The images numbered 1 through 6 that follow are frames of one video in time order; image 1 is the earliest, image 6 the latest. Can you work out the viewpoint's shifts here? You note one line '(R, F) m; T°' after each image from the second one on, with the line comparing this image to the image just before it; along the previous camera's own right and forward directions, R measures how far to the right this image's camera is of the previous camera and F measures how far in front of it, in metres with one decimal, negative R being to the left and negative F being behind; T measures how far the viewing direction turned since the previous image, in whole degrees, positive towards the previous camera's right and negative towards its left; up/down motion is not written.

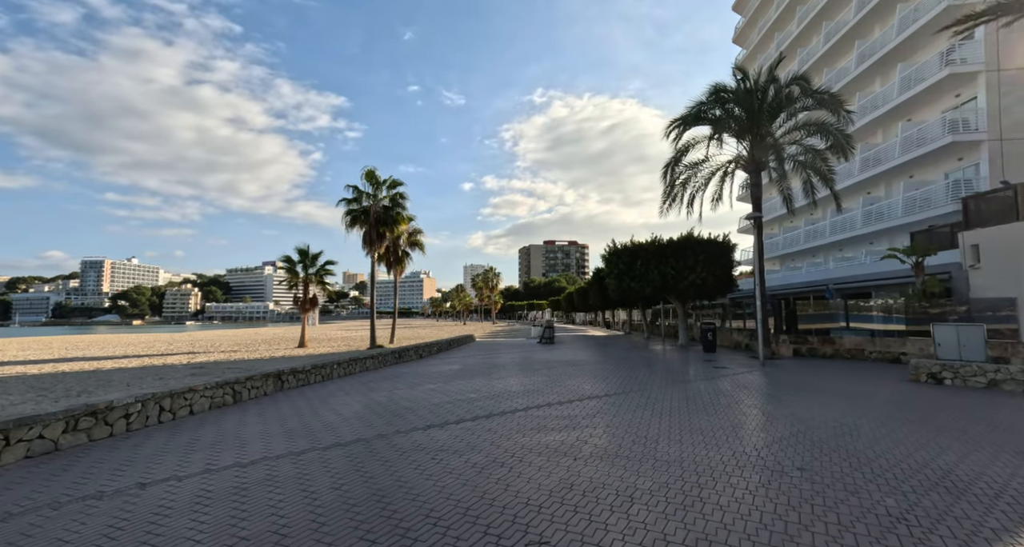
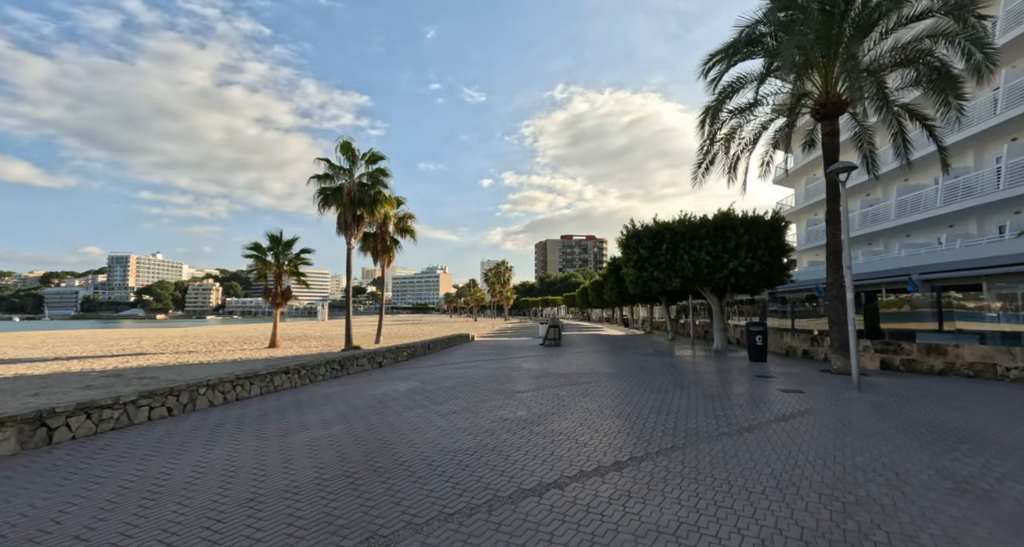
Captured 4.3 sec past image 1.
(+0.9, +4.0) m; -2°
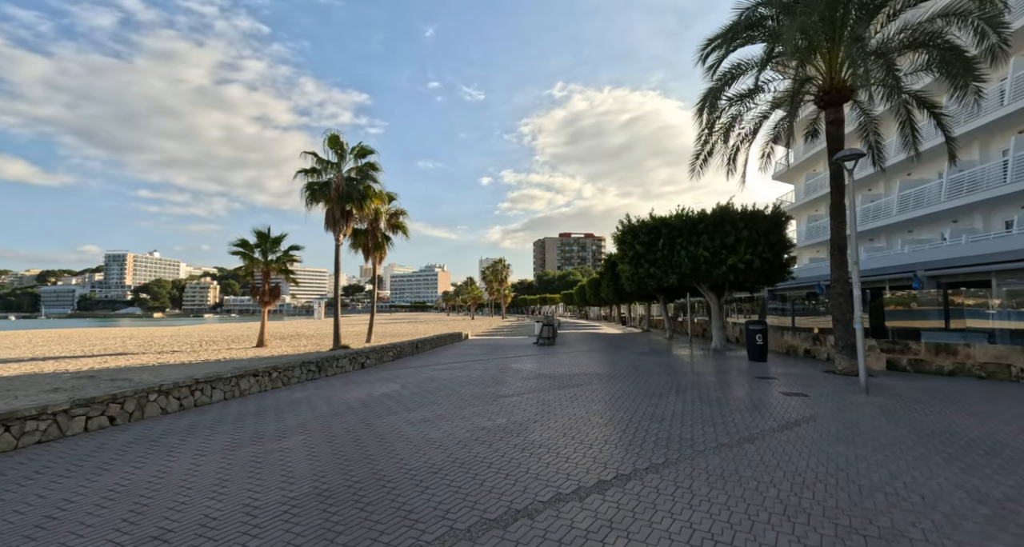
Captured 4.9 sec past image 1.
(+0.3, +0.6) m; 0°
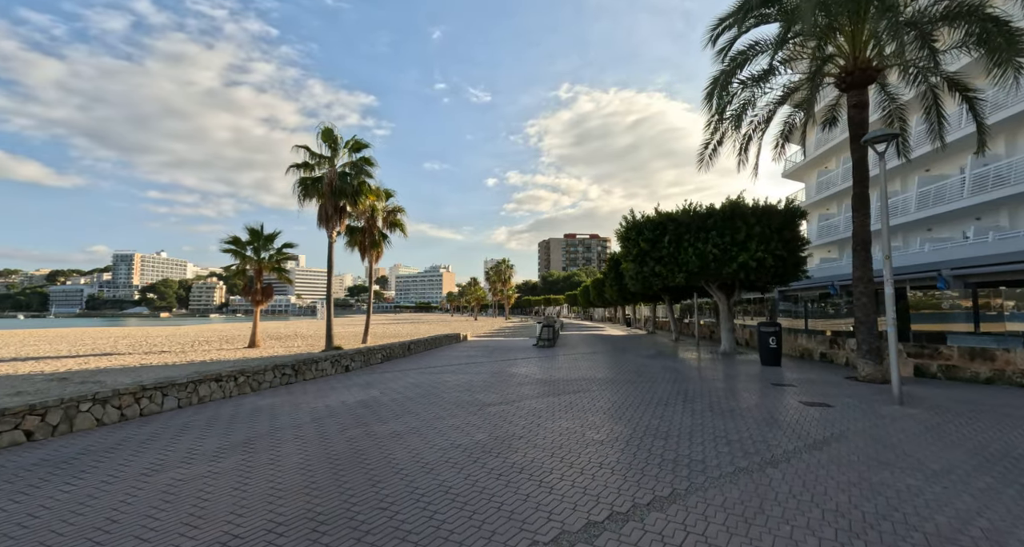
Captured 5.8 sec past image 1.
(+0.3, +0.8) m; -1°
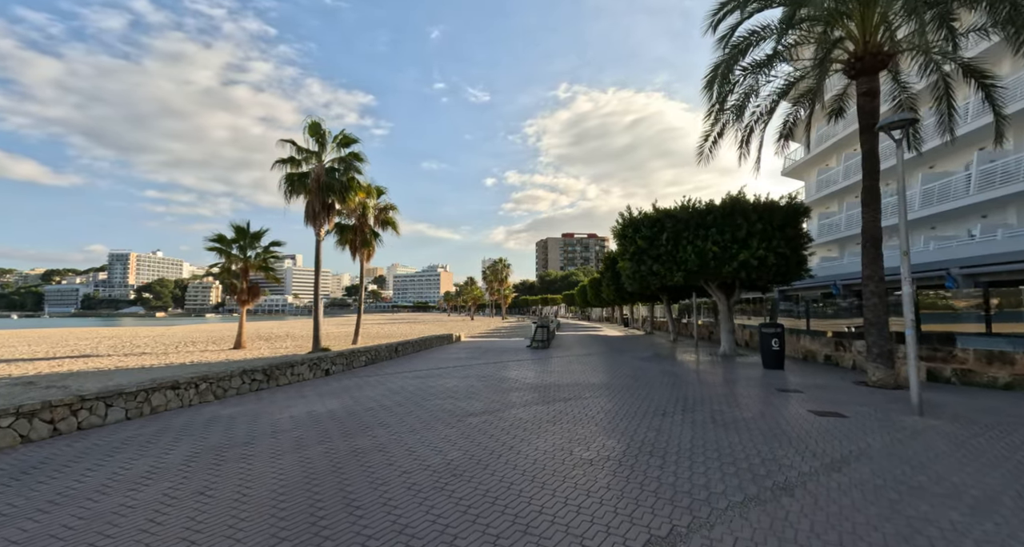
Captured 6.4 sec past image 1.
(+0.2, +0.6) m; 0°
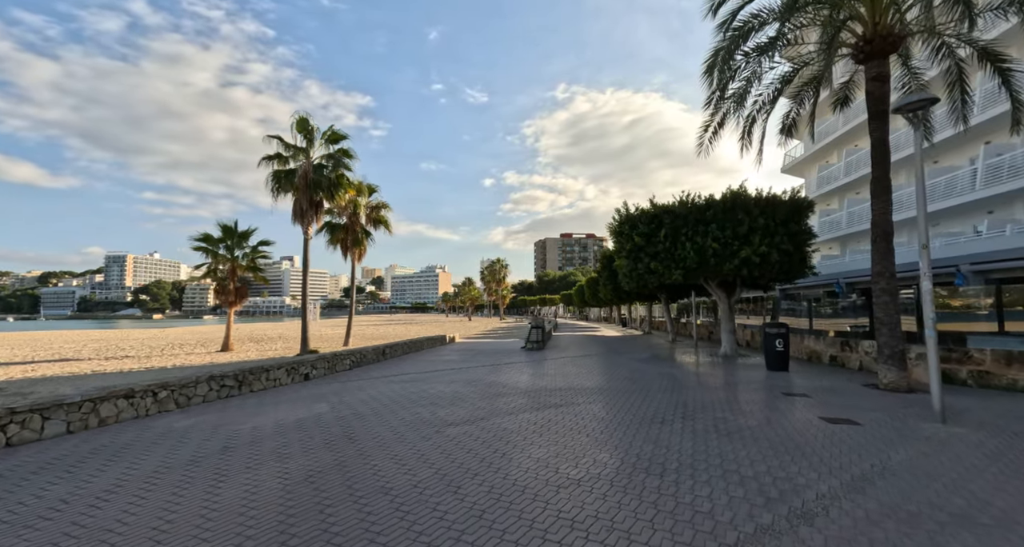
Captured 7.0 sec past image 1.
(+0.2, +0.6) m; 0°
